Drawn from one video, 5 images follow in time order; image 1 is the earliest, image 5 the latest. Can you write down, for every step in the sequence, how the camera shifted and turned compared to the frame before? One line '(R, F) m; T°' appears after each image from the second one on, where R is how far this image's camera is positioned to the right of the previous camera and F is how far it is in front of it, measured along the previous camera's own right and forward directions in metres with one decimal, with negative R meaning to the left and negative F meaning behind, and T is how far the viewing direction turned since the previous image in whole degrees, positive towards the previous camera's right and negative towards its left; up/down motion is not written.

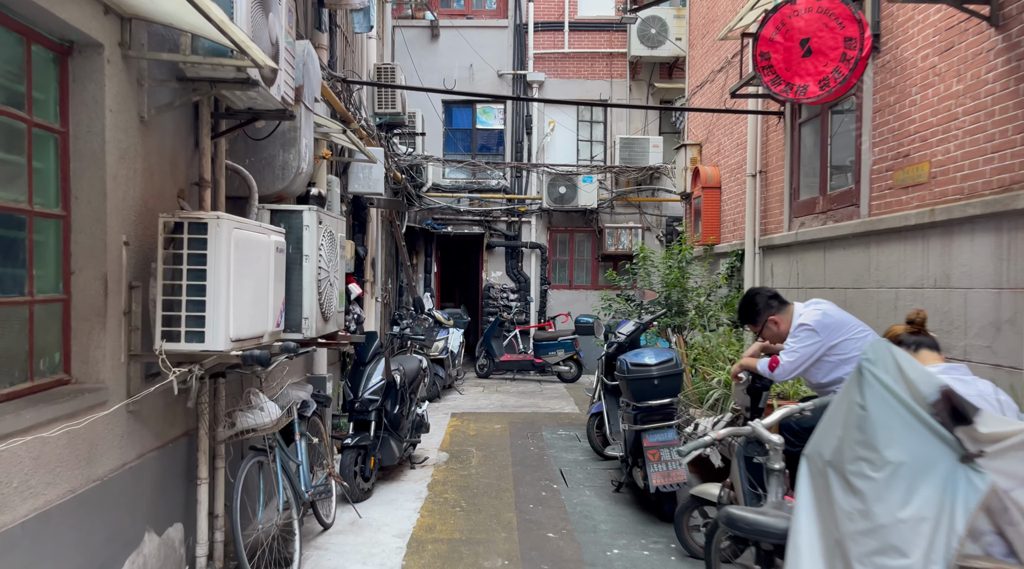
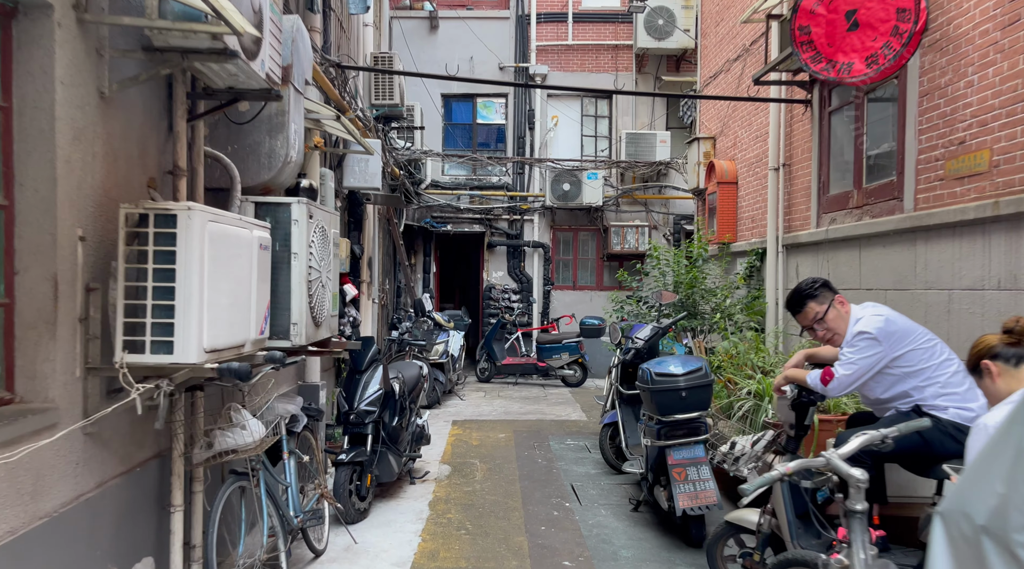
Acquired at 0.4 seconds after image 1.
(-0.1, +0.4) m; 0°
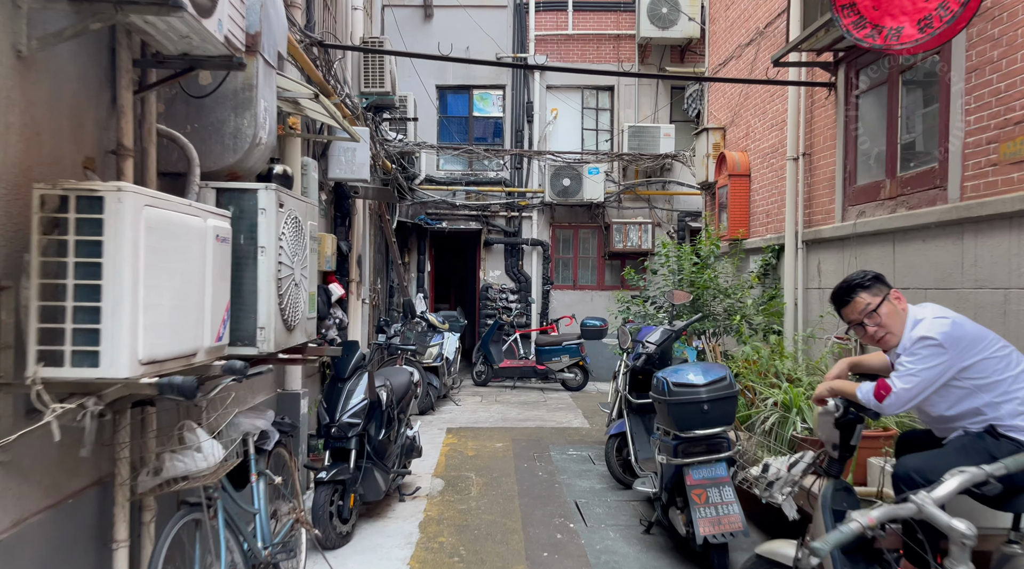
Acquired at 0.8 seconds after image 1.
(0.0, +0.5) m; 0°
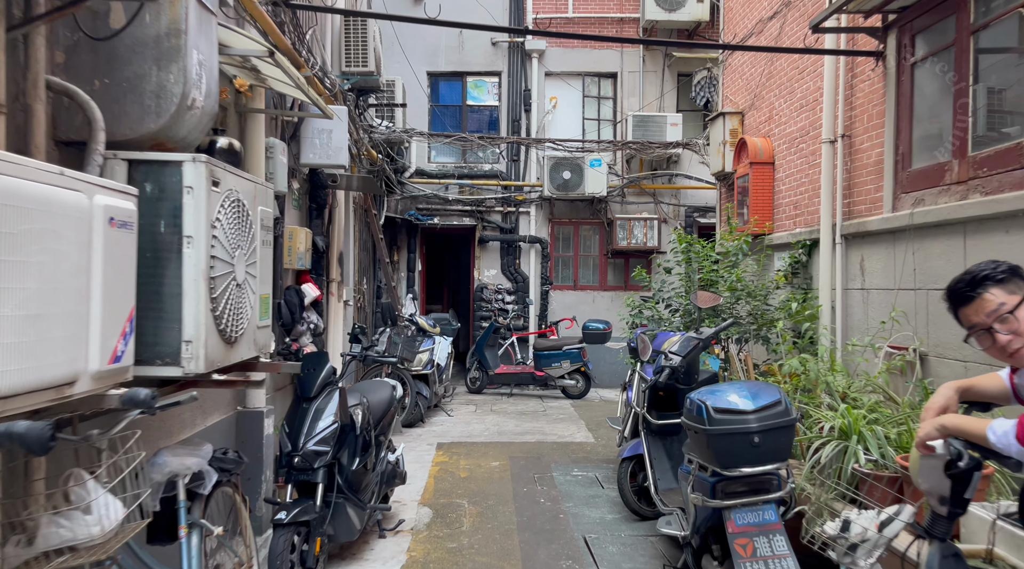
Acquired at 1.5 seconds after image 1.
(0.0, +0.7) m; 0°
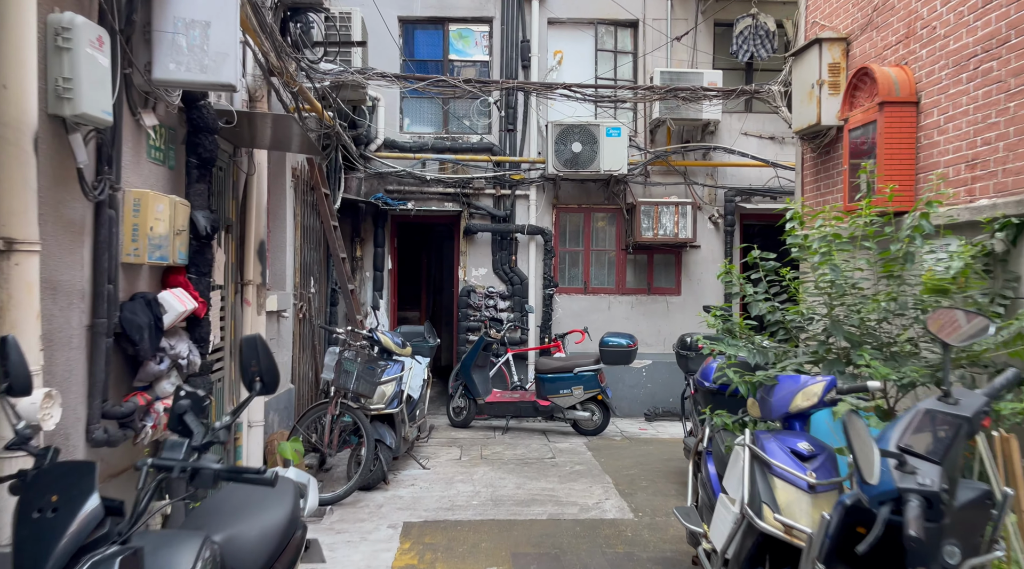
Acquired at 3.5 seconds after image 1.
(-0.1, +2.3) m; +1°
